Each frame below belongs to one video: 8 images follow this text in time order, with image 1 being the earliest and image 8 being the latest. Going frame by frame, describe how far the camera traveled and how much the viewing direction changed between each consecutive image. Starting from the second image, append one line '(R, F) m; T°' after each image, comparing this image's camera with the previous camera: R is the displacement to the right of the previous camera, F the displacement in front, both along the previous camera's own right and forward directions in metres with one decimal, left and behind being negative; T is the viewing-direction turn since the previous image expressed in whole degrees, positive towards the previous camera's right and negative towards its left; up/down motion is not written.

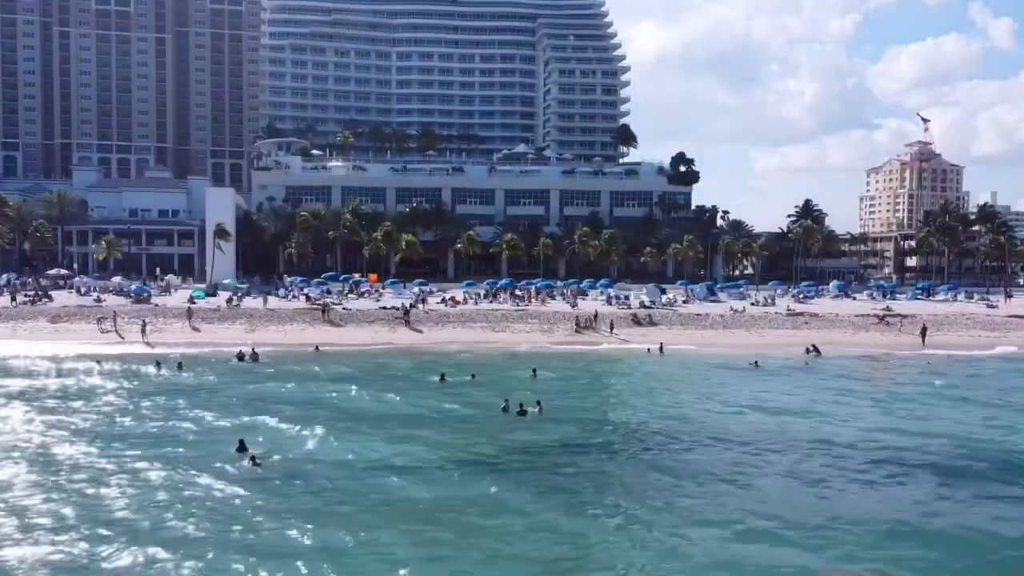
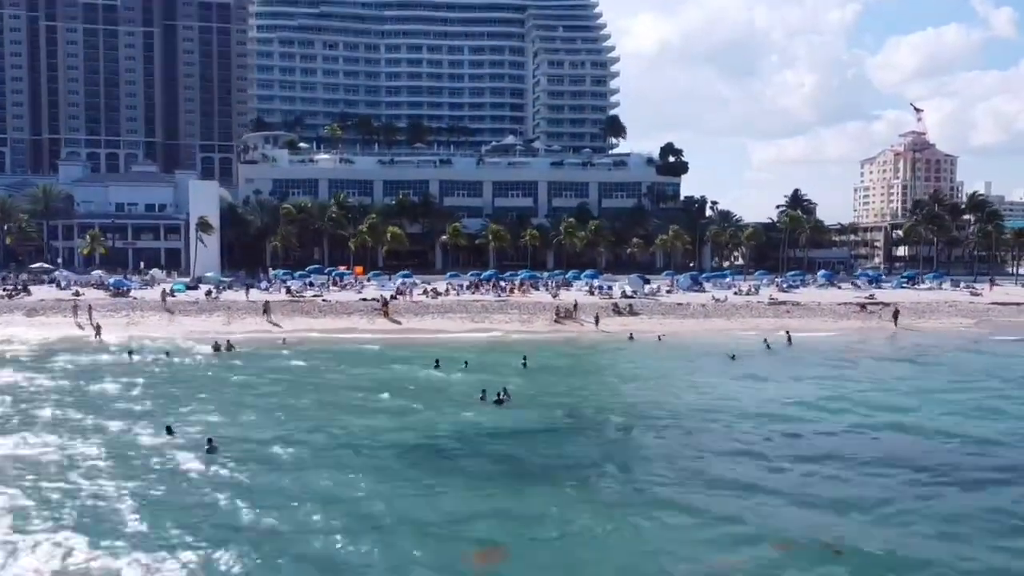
(+1.2, +0.3) m; 0°
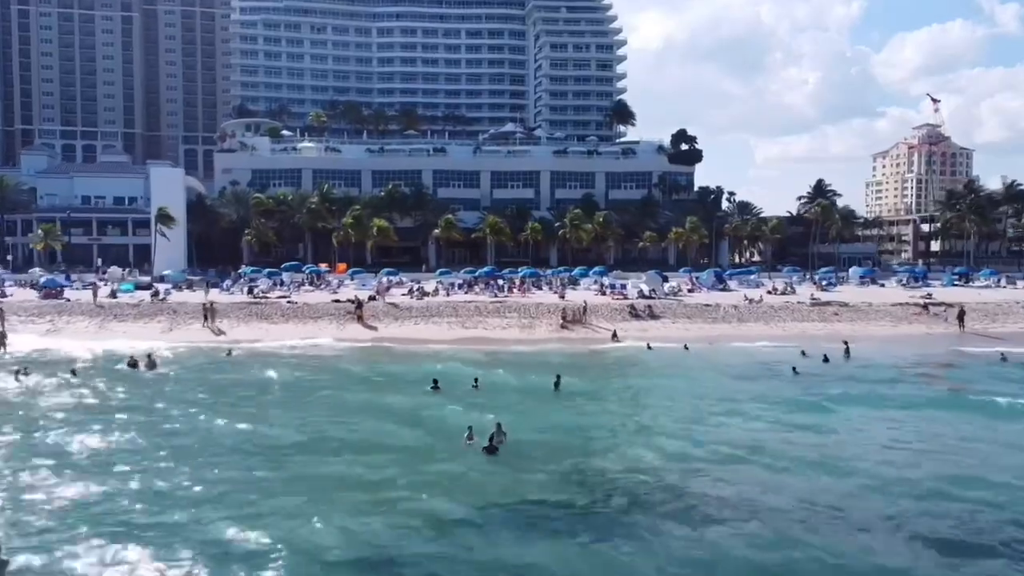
(+0.2, +9.1) m; 0°
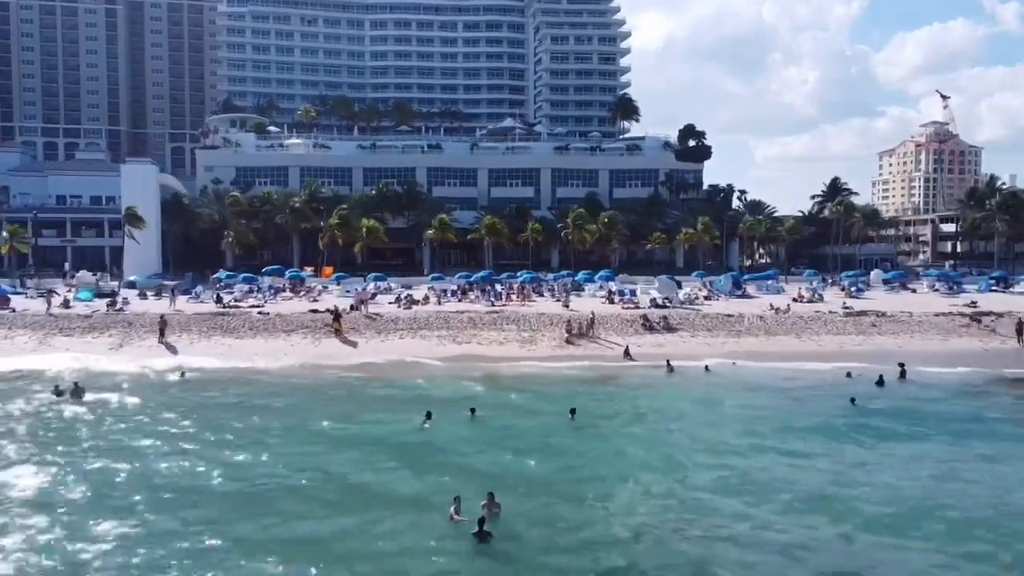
(+0.1, +5.6) m; 0°
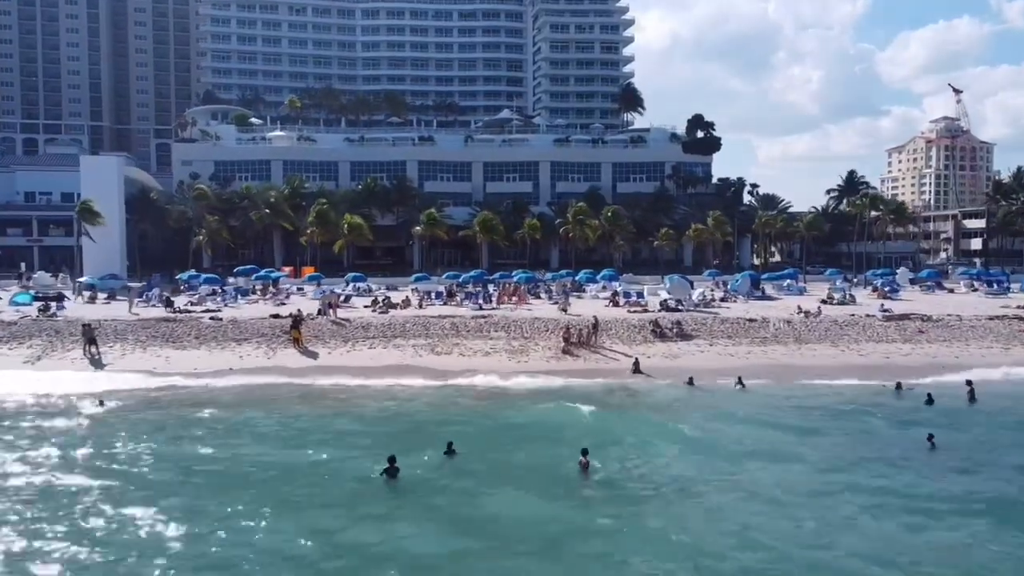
(+0.6, +6.1) m; 0°
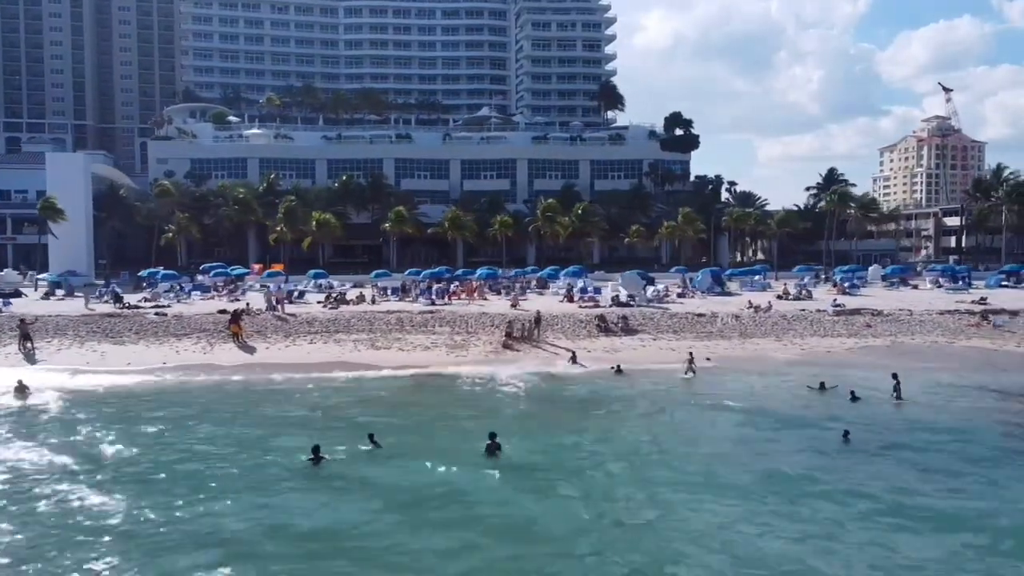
(+2.5, +0.2) m; 0°
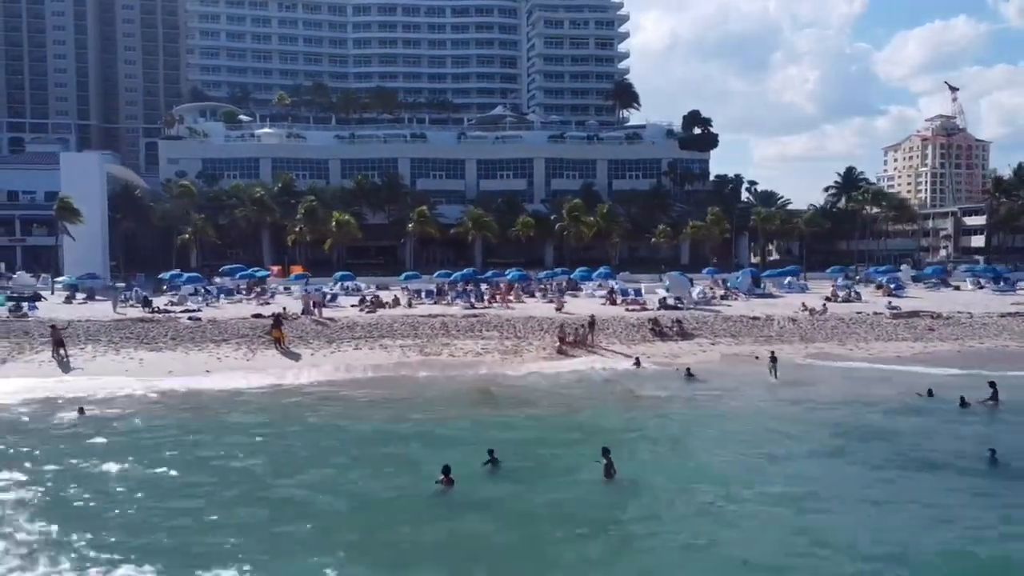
(-2.4, +1.5) m; 0°
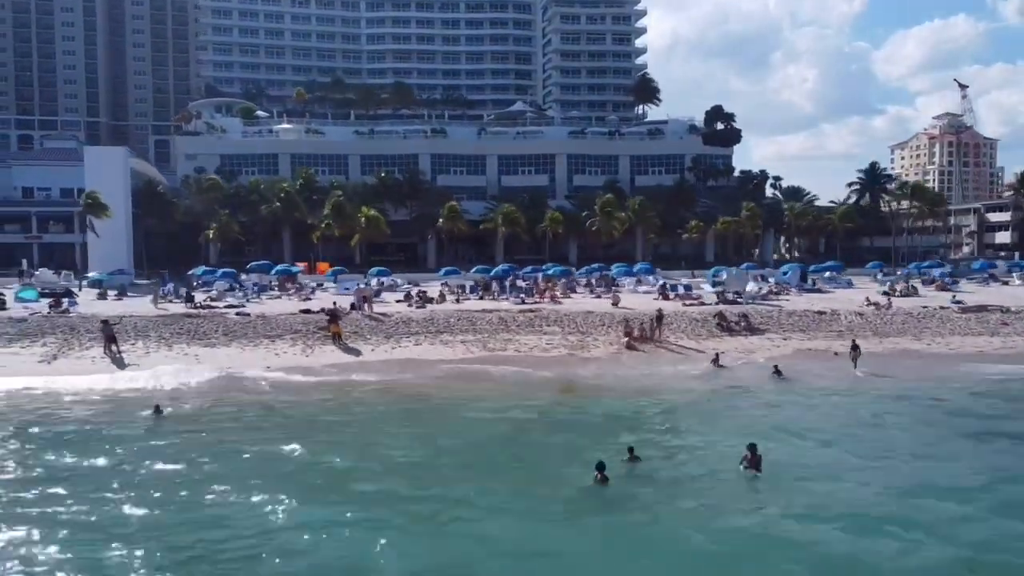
(-2.7, +1.2) m; 0°
